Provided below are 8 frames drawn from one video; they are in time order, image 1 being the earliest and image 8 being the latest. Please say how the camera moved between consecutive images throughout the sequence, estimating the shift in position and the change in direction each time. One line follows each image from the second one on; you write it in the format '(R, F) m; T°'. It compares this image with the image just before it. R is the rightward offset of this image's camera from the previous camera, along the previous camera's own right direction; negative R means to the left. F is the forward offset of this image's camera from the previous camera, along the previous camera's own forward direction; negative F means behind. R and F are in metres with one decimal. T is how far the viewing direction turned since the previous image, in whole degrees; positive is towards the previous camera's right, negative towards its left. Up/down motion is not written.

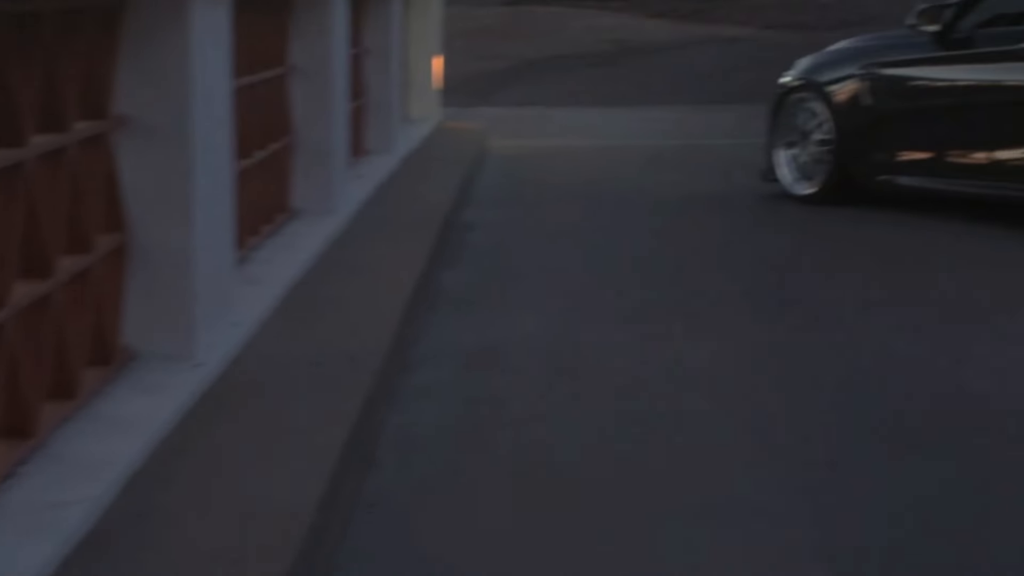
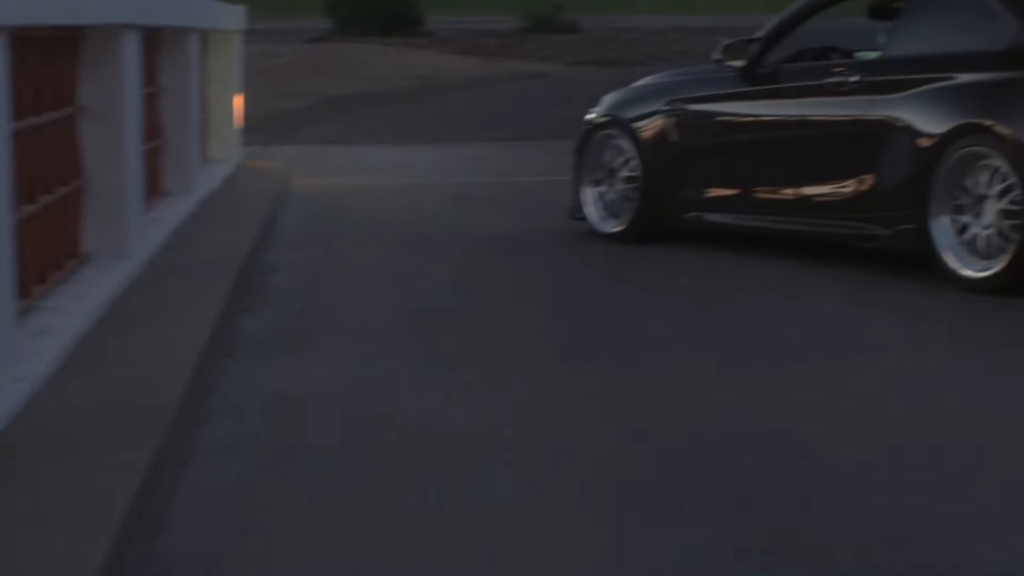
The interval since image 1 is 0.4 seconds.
(0.0, +0.3) m; +5°
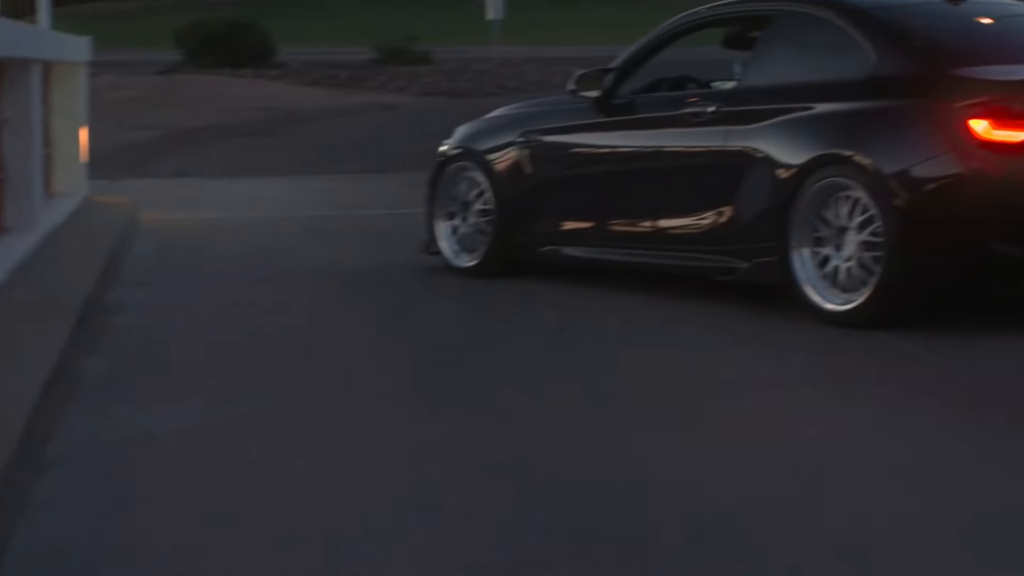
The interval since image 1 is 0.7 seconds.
(0.0, +0.2) m; +4°
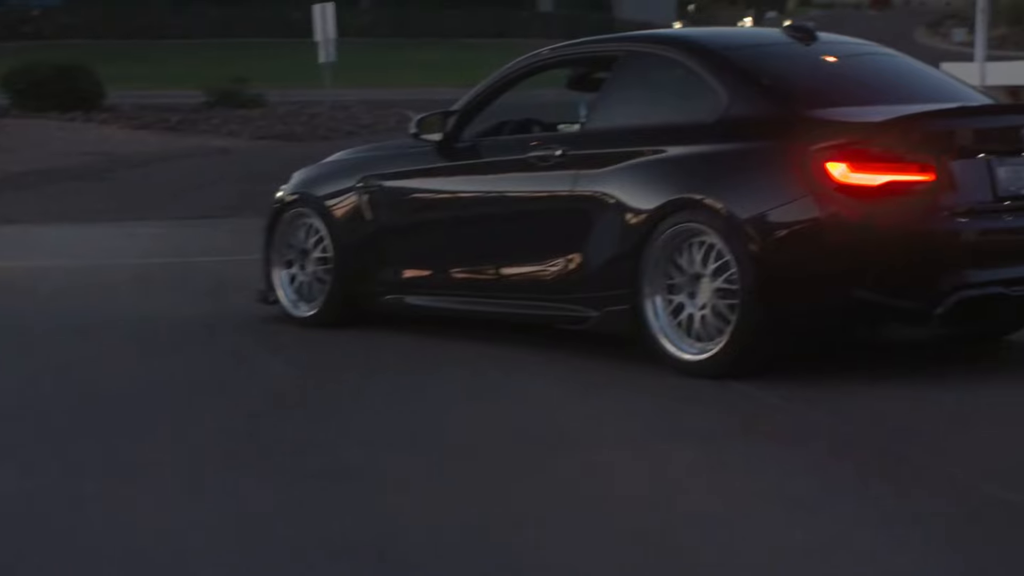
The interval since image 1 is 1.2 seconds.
(0.0, +0.3) m; +4°
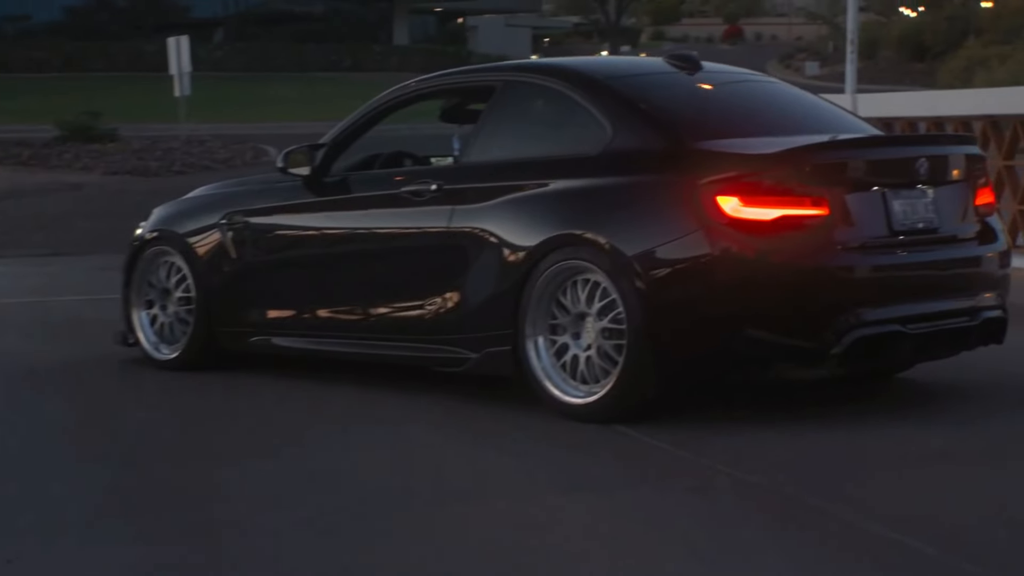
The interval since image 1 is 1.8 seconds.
(-0.1, +0.3) m; +4°
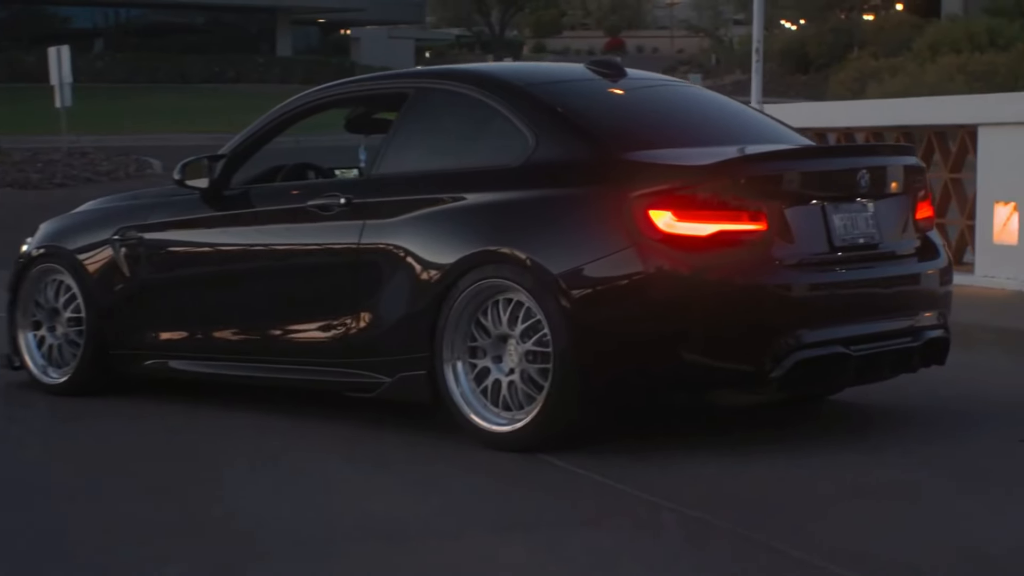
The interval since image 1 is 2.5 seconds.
(-0.1, +0.4) m; +3°
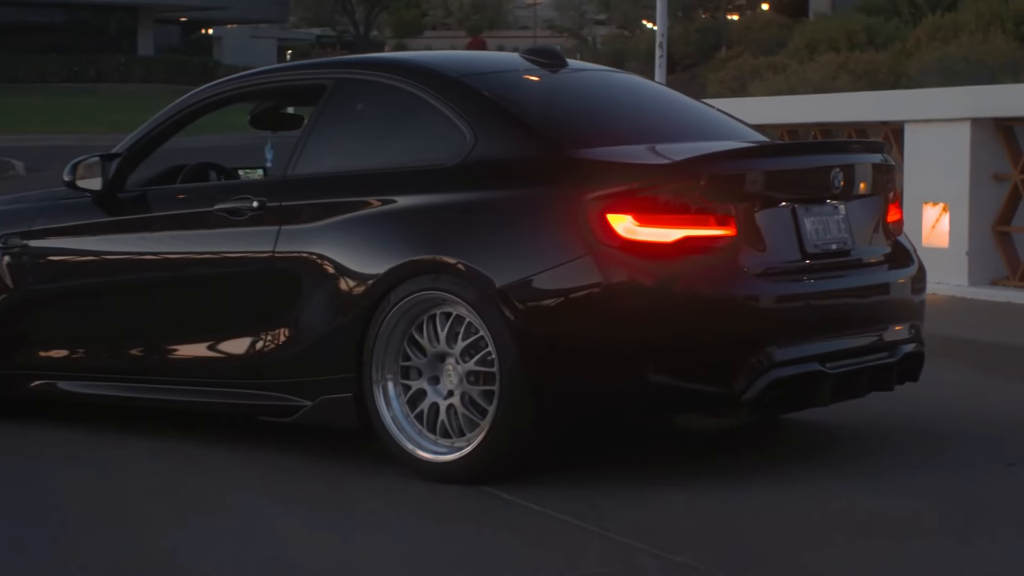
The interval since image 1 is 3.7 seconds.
(-0.2, +0.7) m; +3°
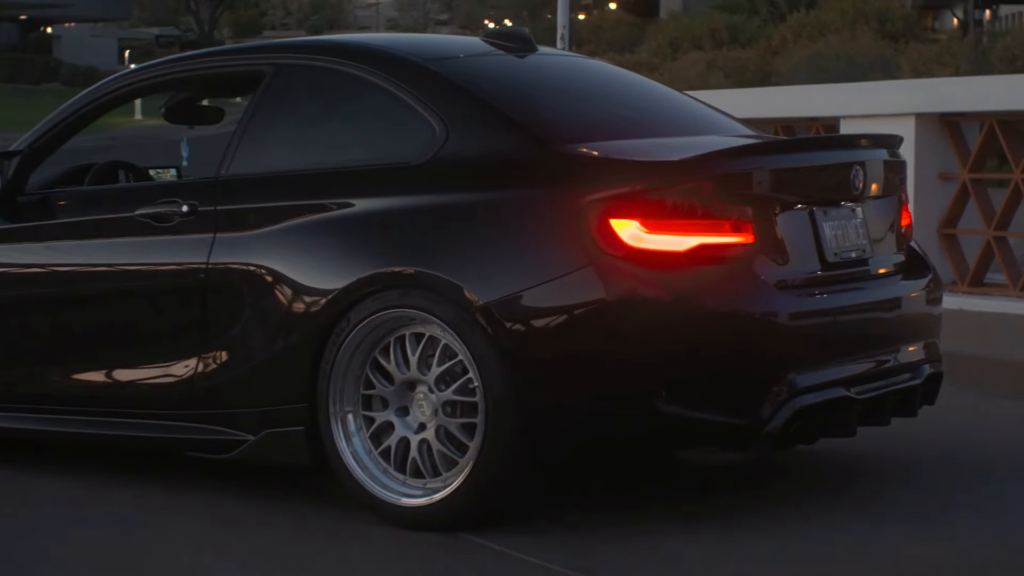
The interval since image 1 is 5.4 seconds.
(-0.3, +0.8) m; +4°
